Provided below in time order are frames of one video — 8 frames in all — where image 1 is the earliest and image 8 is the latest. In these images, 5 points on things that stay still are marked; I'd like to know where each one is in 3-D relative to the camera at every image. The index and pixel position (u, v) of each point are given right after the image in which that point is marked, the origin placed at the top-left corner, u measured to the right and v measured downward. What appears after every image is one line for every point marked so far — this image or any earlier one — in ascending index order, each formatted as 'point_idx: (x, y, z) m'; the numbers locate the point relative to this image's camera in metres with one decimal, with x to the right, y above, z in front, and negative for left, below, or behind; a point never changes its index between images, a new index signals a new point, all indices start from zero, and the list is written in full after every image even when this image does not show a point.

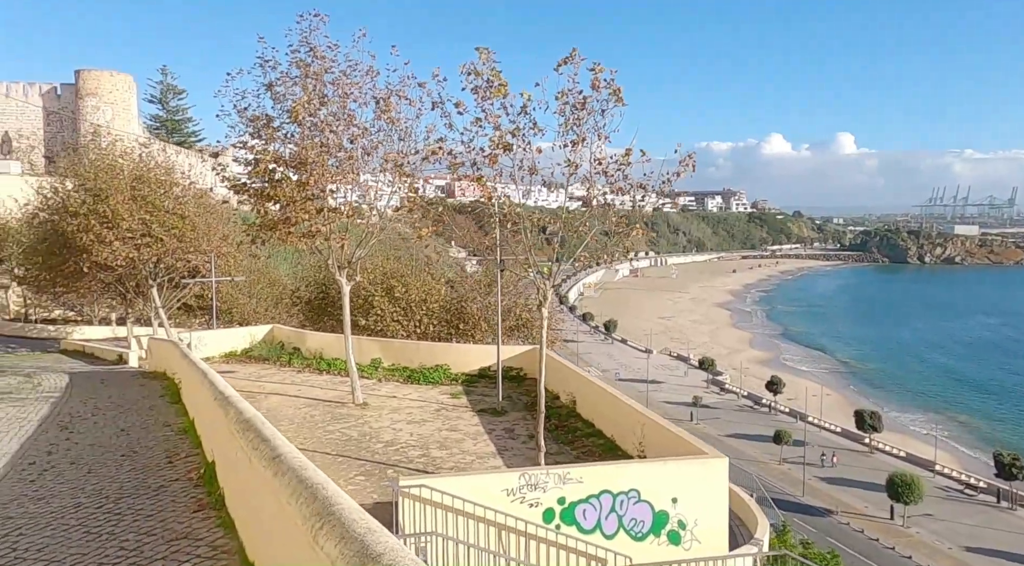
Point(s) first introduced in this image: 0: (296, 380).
0: (-4.8, -2.2, +17.5) m
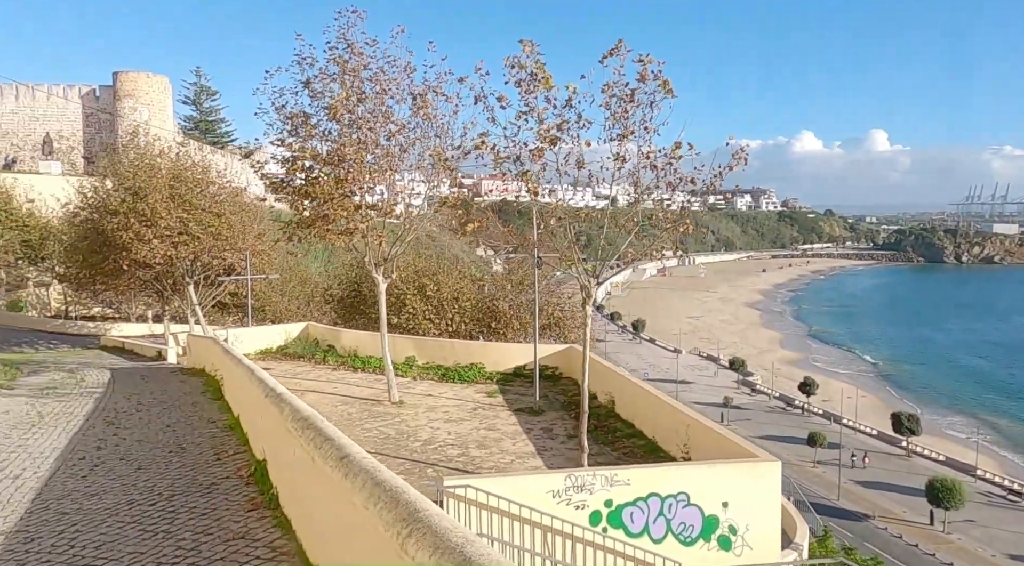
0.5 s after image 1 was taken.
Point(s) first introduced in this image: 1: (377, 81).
0: (-4.0, -2.1, +17.6) m
1: (-2.3, +3.5, +13.6) m
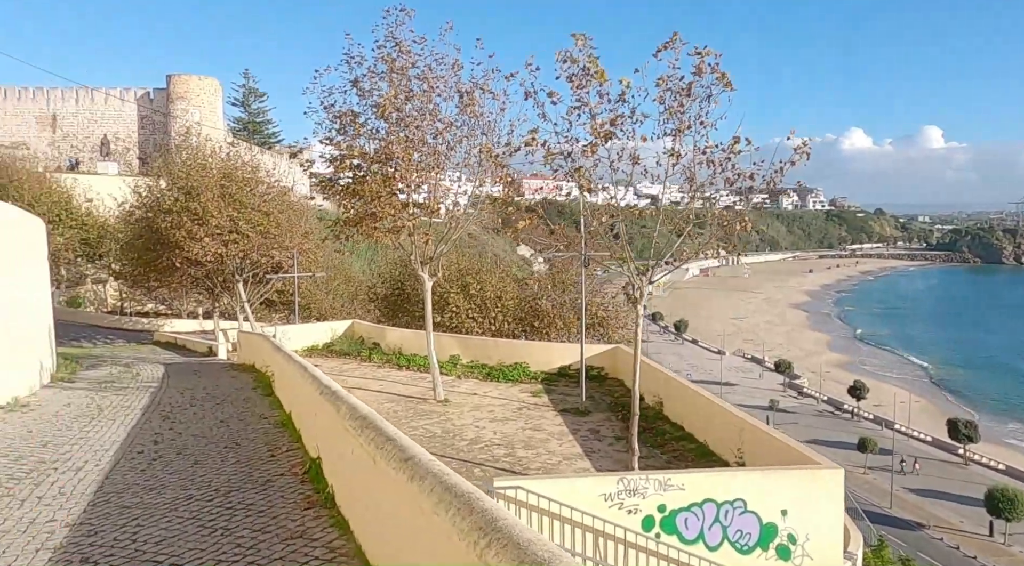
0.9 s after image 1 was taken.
0: (-3.0, -2.1, +17.7) m
1: (-1.5, +3.6, +13.6) m
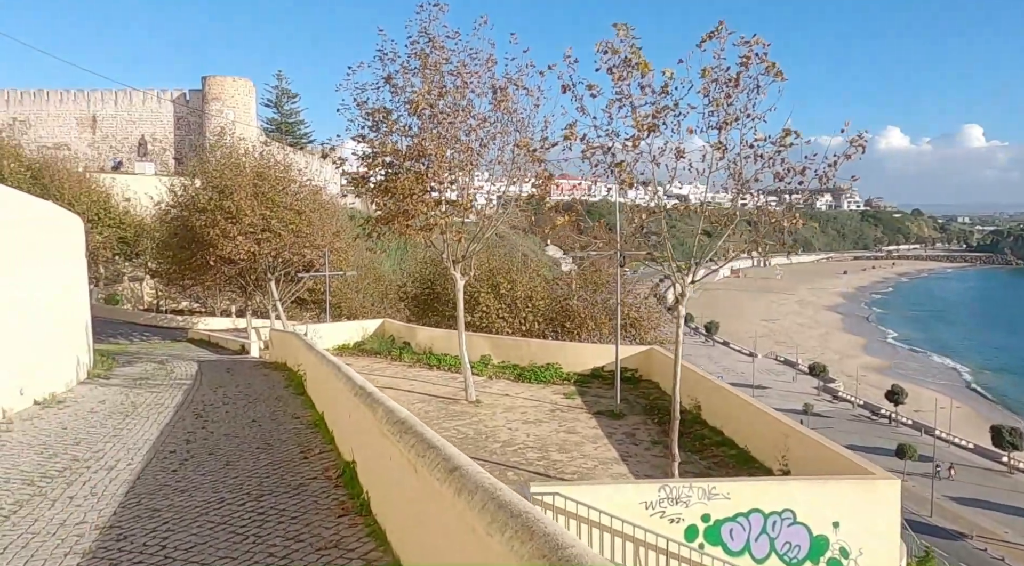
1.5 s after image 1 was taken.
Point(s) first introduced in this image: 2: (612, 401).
0: (-2.3, -2.0, +17.6) m
1: (-0.9, +3.6, +13.4) m
2: (+1.8, -2.1, +14.0) m
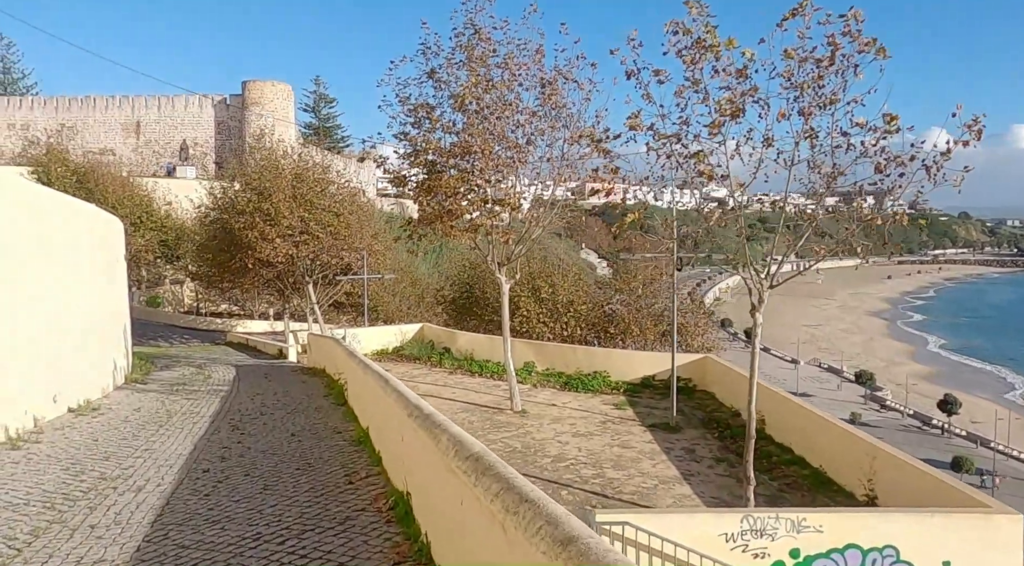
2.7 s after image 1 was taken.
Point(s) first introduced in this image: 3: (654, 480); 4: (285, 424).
0: (-1.4, -2.1, +17.0) m
1: (-0.1, +3.5, +12.8) m
2: (+2.6, -2.2, +13.2) m
3: (+1.7, -2.4, +9.5) m
4: (-2.5, -1.6, +8.8) m
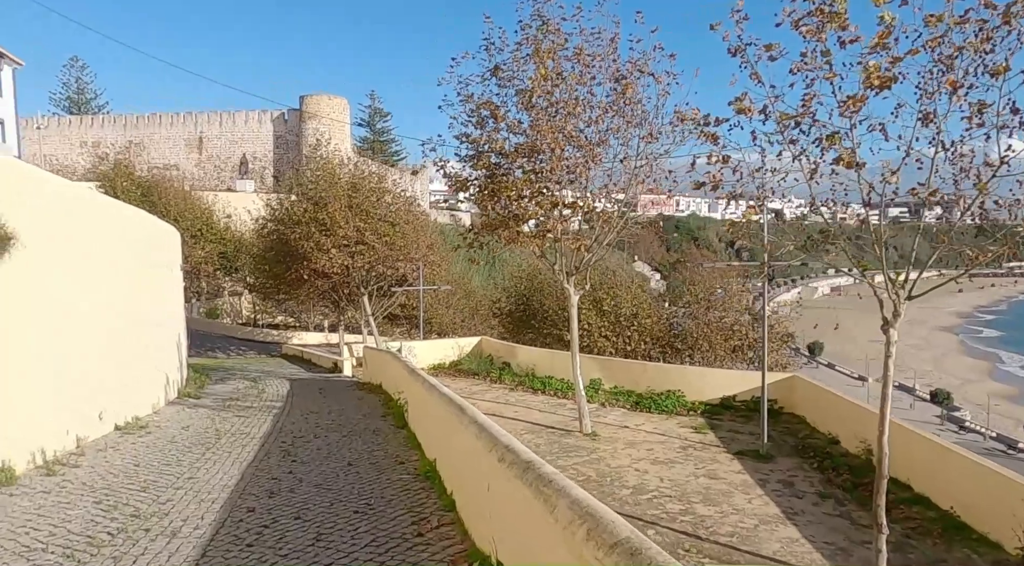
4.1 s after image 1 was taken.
0: (0.0, -2.4, +16.0) m
1: (+1.0, +3.3, +11.8) m
2: (+3.7, -2.4, +12.0) m
3: (+2.6, -2.5, +8.4) m
4: (-1.7, -1.7, +7.9) m
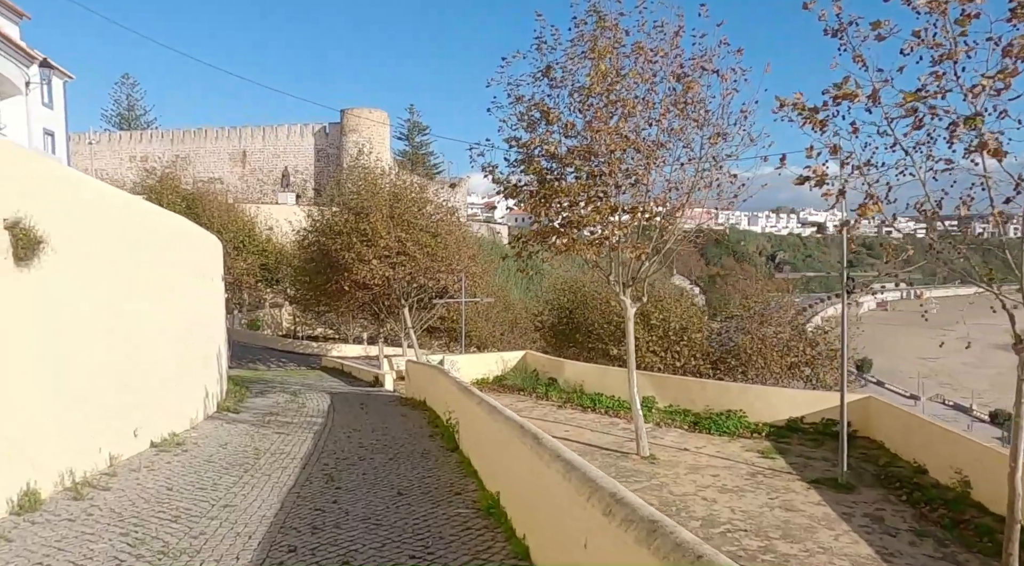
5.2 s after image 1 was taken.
0: (+0.9, -2.6, +15.2) m
1: (+1.8, +3.2, +11.1) m
2: (+4.5, -2.6, +11.1) m
3: (+3.2, -2.6, +7.5) m
4: (-1.1, -1.8, +7.2) m
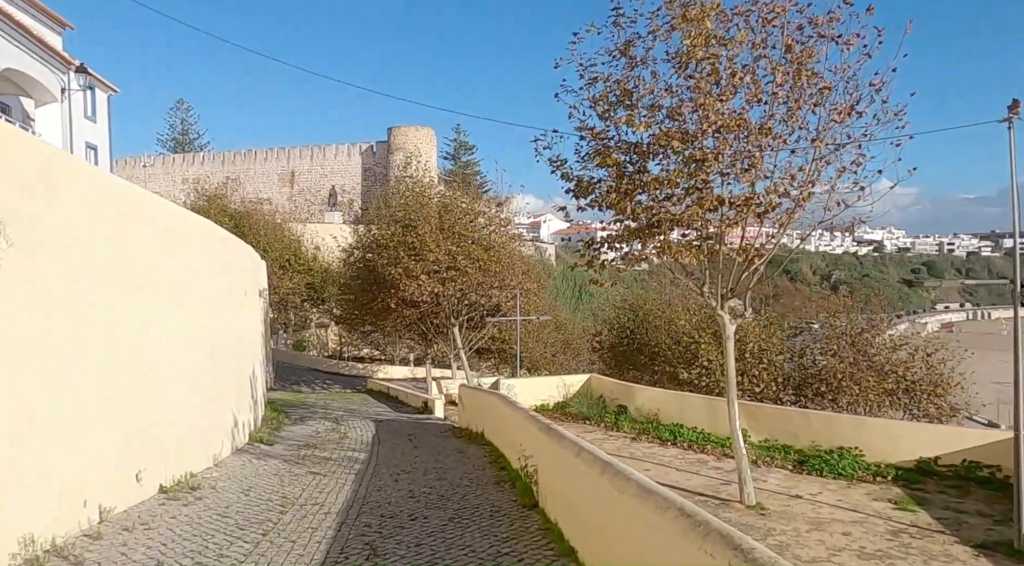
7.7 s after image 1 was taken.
0: (+2.1, -2.8, +13.2) m
1: (+2.7, +3.0, +9.2) m
2: (+5.4, -2.7, +8.9) m
3: (+3.9, -2.7, +5.4) m
4: (-0.4, -1.8, +5.4) m
